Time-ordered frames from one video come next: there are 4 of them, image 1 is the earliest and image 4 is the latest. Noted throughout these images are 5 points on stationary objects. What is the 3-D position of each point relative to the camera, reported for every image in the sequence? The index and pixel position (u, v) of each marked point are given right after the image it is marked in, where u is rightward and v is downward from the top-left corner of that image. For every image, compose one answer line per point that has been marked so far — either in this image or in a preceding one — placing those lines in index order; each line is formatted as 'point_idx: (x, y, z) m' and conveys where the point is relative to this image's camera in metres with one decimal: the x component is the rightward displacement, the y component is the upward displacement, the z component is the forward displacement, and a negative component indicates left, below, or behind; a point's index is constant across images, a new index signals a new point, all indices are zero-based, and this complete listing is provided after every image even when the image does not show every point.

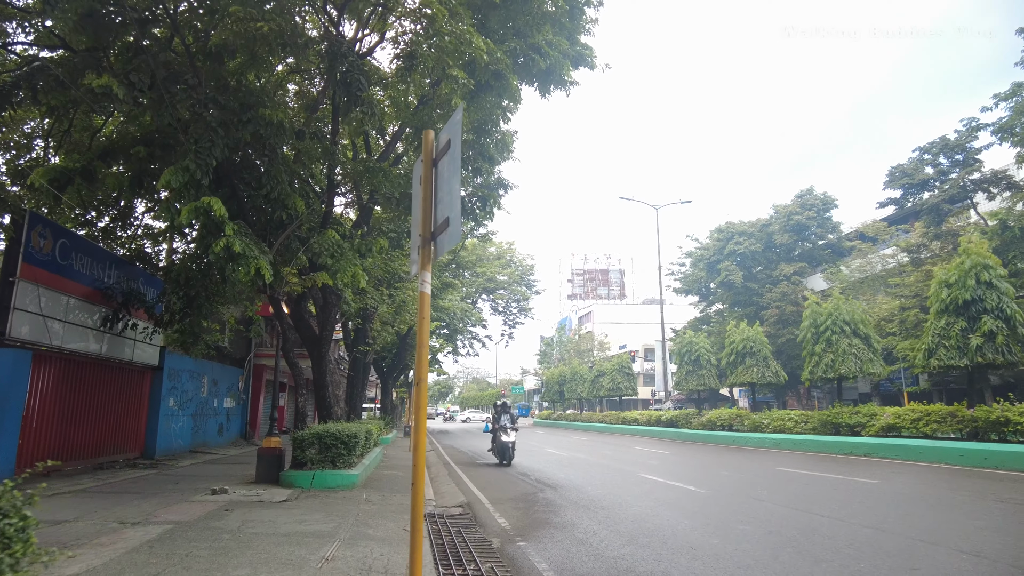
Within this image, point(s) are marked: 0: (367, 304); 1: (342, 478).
0: (-4.1, -0.4, +17.2) m
1: (-2.7, -3.1, +10.0) m
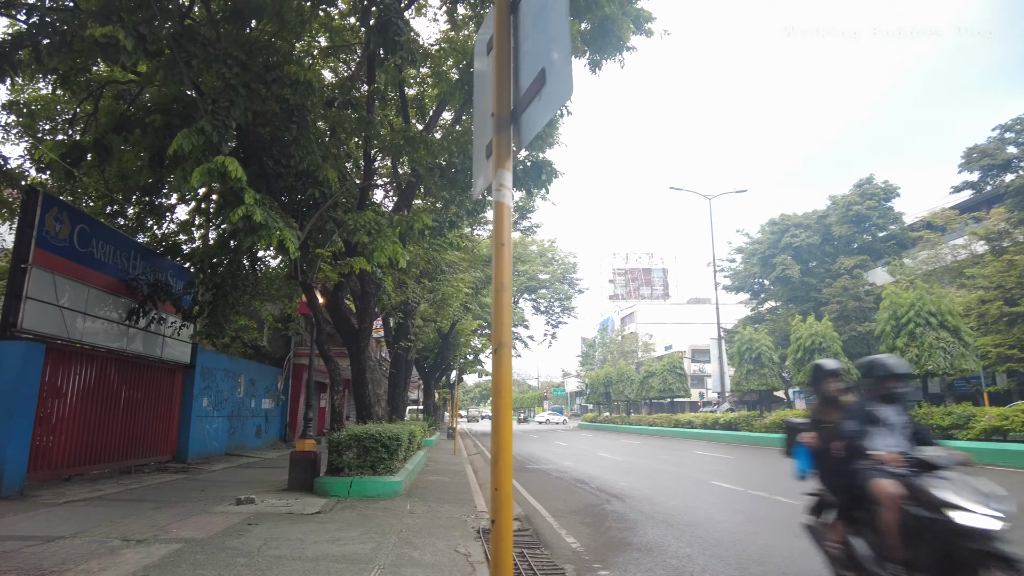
0: (-2.8, -0.2, +16.1) m
1: (-1.8, -2.8, +8.9) m
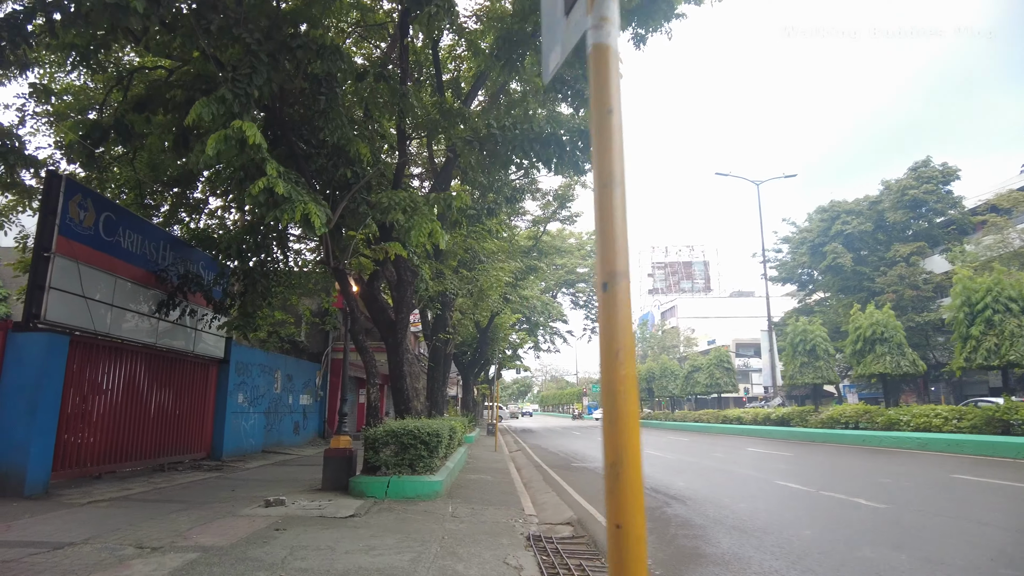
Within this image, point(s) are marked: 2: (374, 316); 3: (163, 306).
0: (-1.7, 0.0, +15.5) m
1: (-1.2, -2.6, +8.2) m
2: (-2.5, -0.5, +11.0) m
3: (-6.1, -0.3, +10.9) m
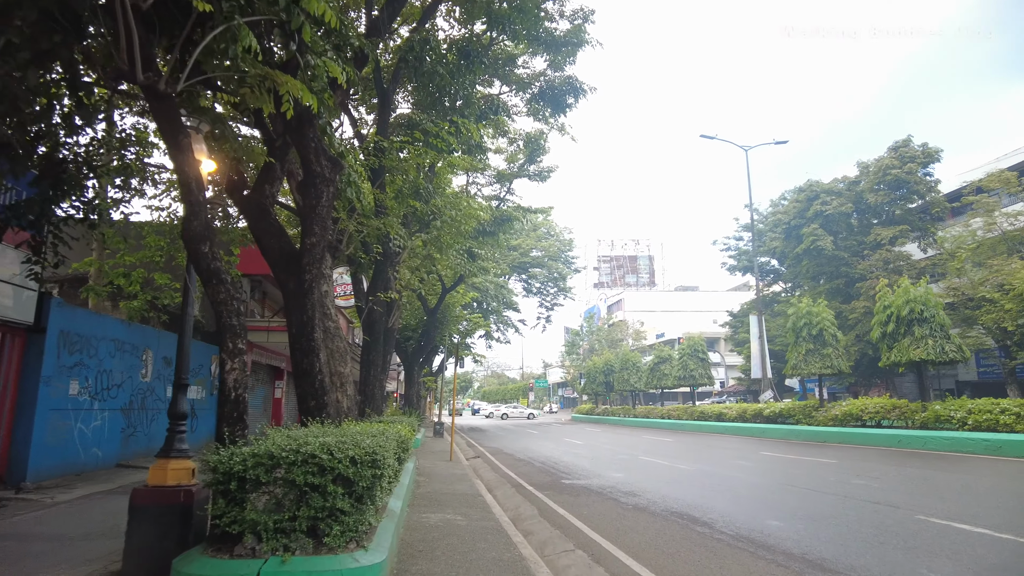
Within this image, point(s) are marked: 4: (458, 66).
0: (-2.2, +1.0, +10.8) m
1: (-1.0, -1.7, +3.6) m
2: (-2.5, +0.5, +6.2) m
3: (-6.2, +0.7, +5.8) m
4: (-1.0, +4.1, +11.2) m
